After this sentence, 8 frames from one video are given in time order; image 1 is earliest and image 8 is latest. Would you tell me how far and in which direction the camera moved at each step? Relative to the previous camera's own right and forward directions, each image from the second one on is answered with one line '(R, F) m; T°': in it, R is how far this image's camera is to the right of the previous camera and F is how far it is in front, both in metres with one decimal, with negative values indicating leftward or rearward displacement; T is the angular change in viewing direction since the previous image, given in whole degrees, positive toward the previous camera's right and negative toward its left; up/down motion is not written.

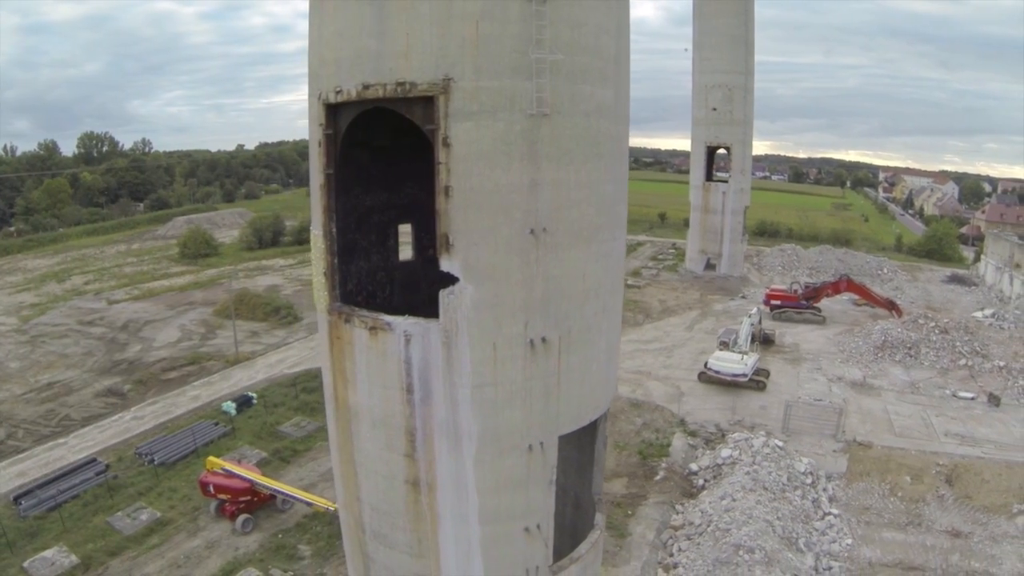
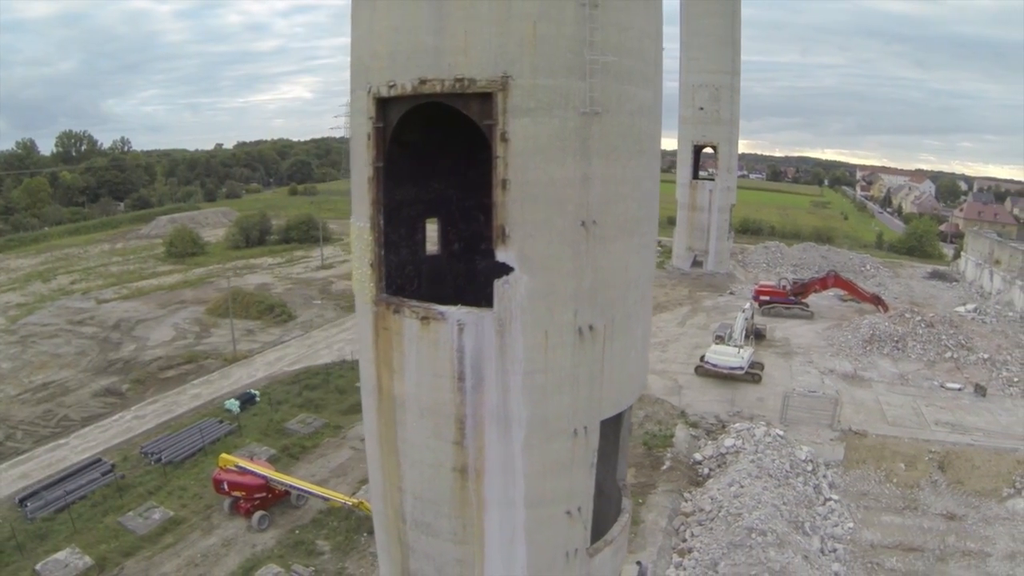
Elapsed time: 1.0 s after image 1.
(-0.6, -0.2) m; +2°
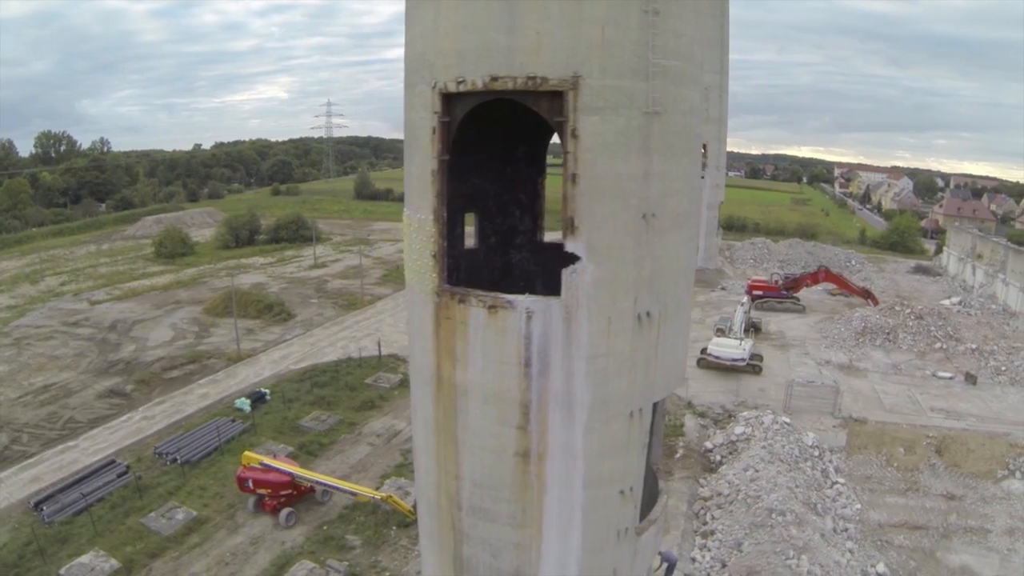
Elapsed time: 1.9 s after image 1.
(-0.7, -0.3) m; +2°
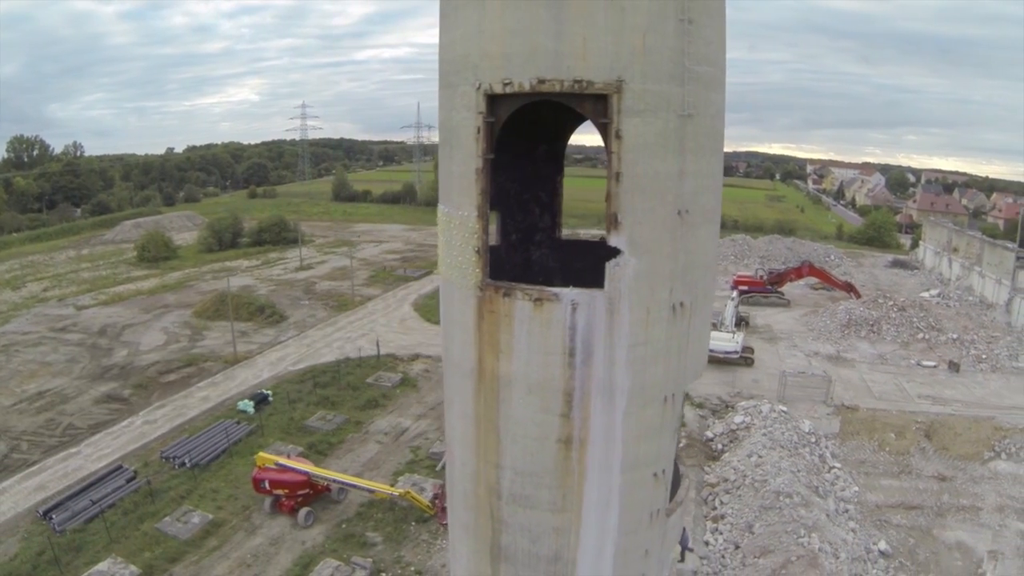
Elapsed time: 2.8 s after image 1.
(-0.6, -0.3) m; +2°
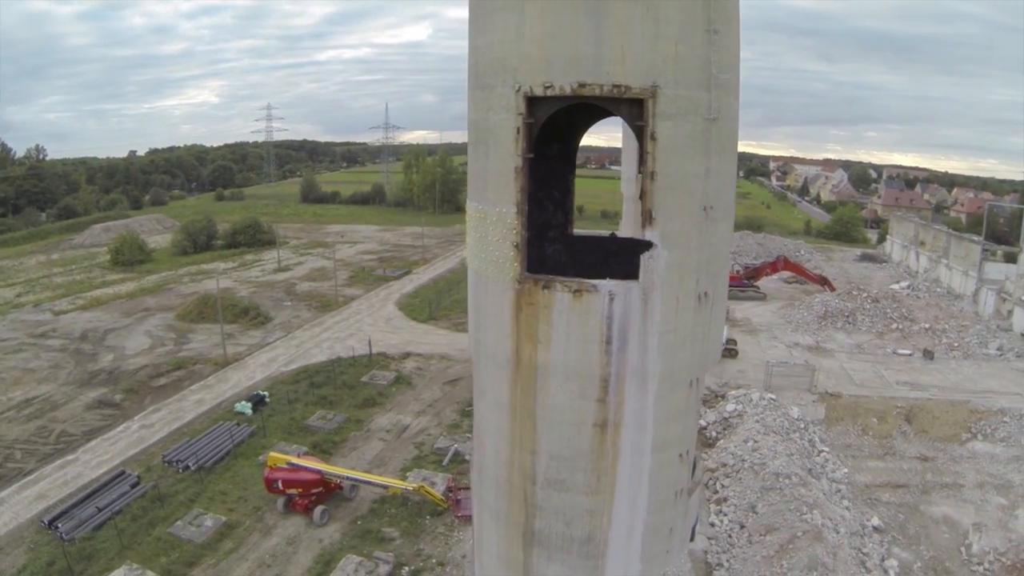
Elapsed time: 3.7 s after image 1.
(-0.6, -0.3) m; +3°
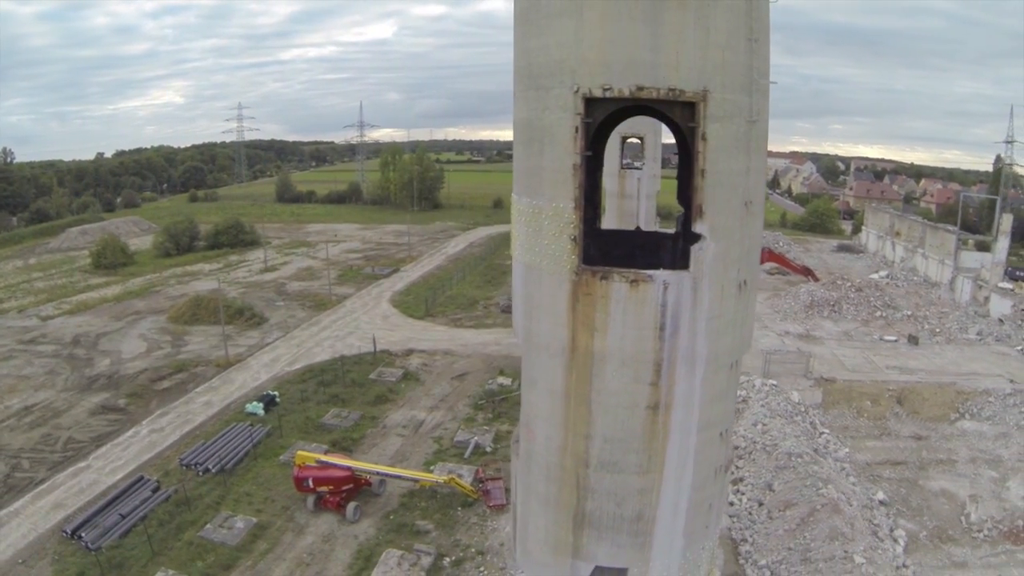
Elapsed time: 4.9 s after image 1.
(-0.9, -0.4) m; +2°
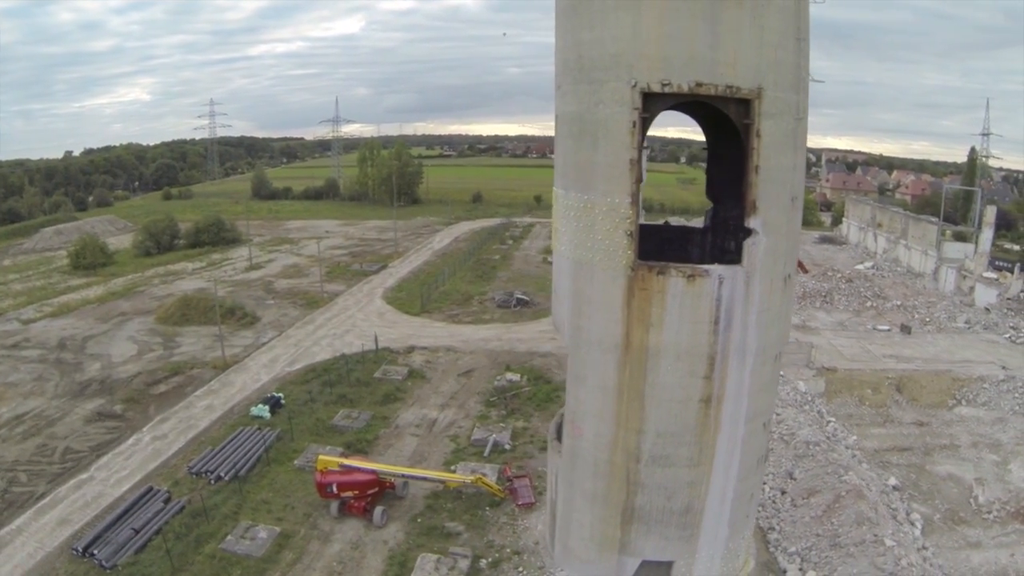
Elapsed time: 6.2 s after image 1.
(-0.8, -0.1) m; +2°
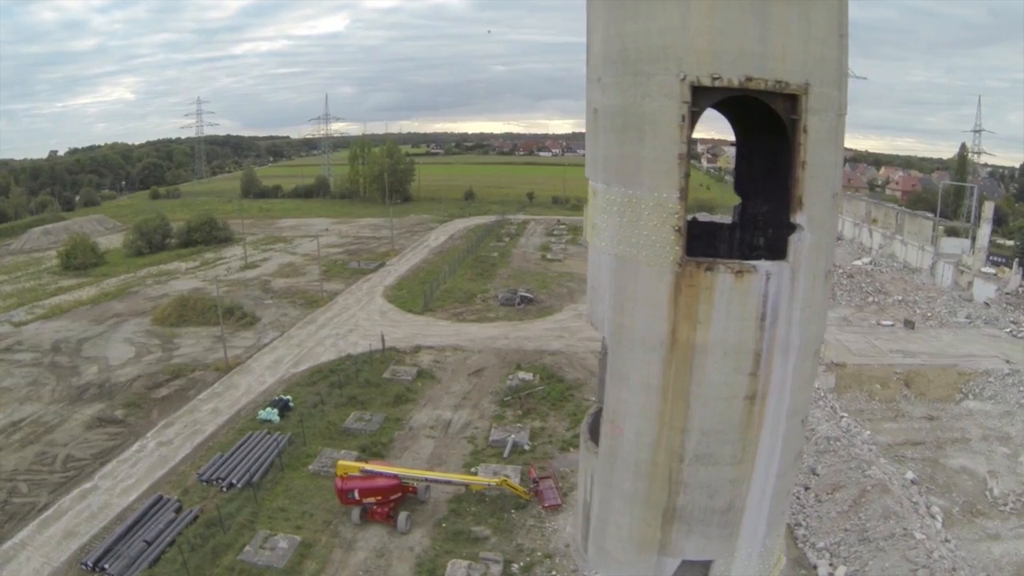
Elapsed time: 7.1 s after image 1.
(-0.6, 0.0) m; +1°
